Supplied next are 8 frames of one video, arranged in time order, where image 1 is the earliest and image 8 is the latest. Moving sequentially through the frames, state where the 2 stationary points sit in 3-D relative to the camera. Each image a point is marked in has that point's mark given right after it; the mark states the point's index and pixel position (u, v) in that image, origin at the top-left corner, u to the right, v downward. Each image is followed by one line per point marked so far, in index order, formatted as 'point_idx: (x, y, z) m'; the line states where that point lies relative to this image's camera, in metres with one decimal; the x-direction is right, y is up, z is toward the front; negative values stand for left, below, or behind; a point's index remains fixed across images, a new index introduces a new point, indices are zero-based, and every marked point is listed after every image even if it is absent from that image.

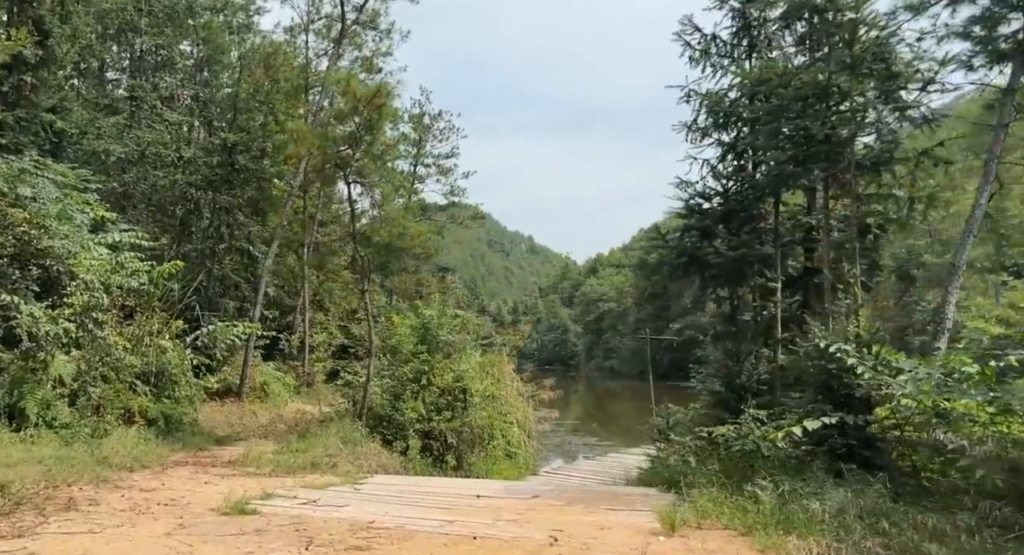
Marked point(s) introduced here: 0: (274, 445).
0: (-3.3, -2.3, +12.3) m
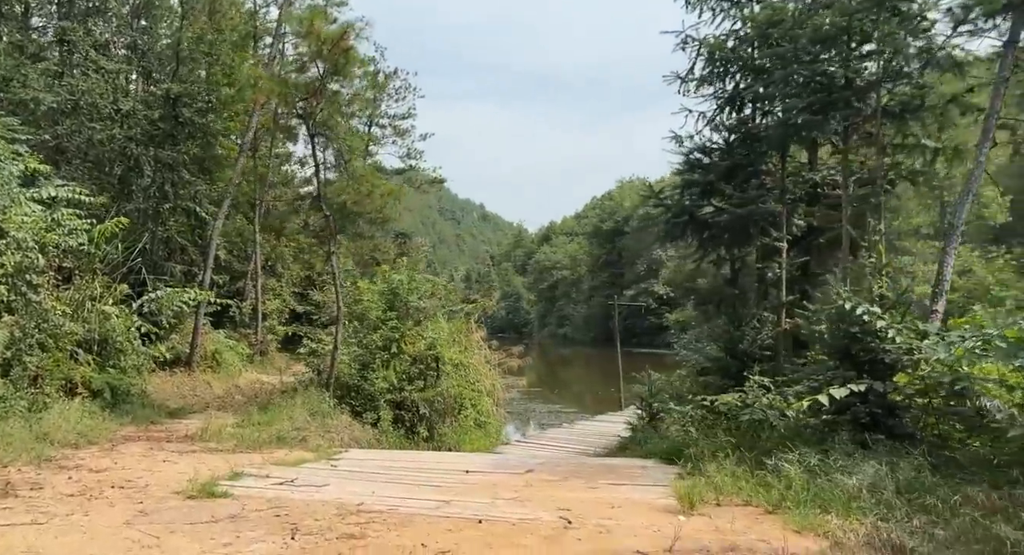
0: (-3.6, -1.8, +11.5) m
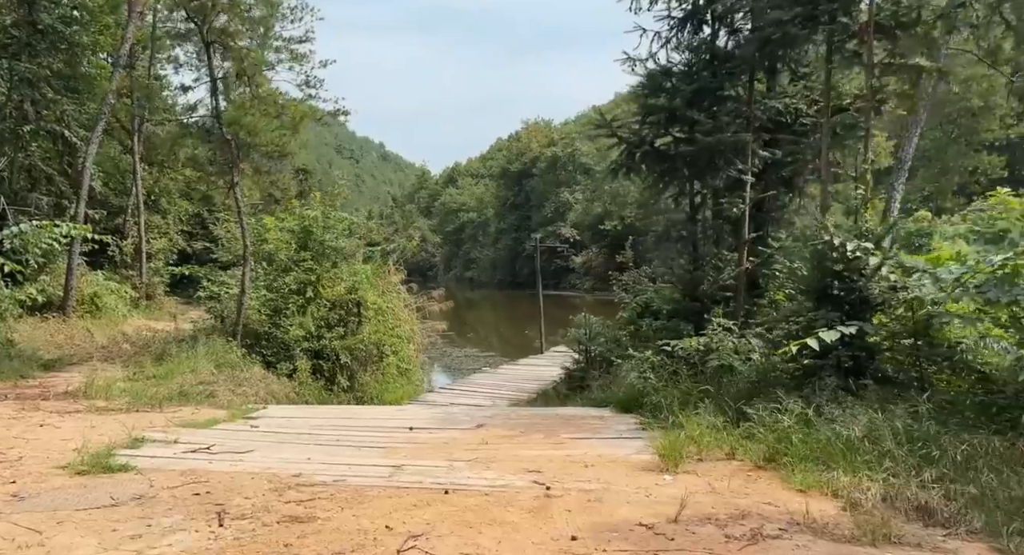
0: (-4.4, -1.1, +10.2) m
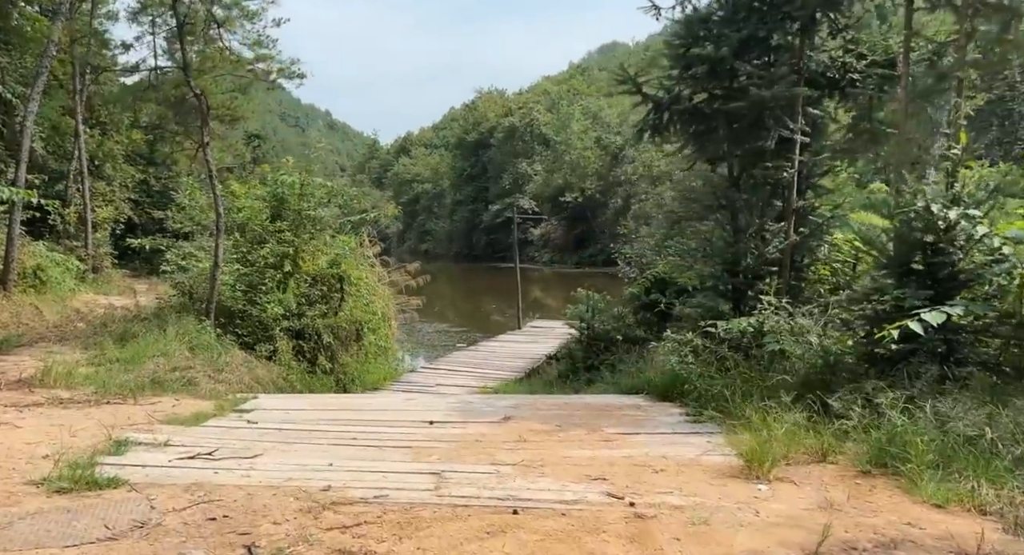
0: (-4.4, -0.8, +9.2) m
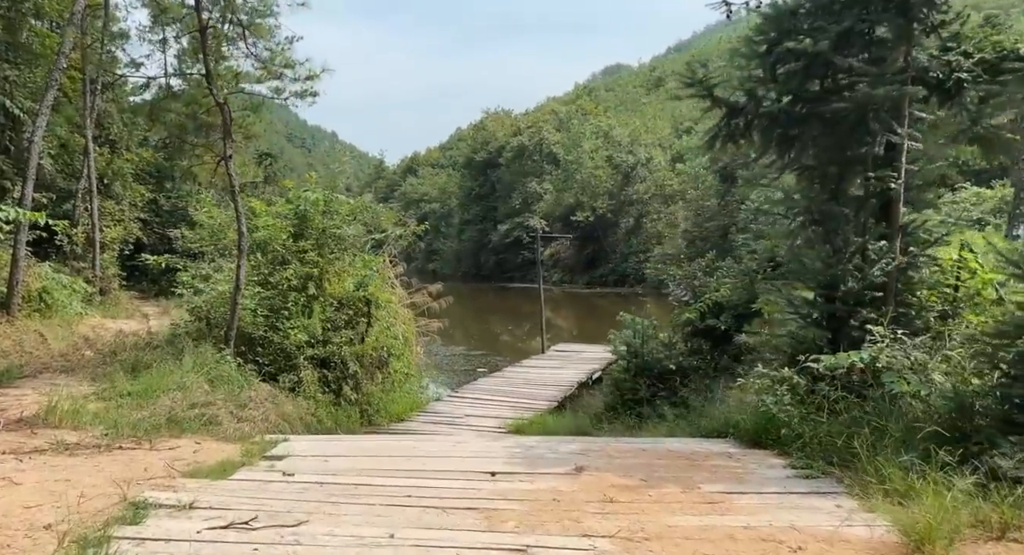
0: (-3.9, -1.0, +8.3) m
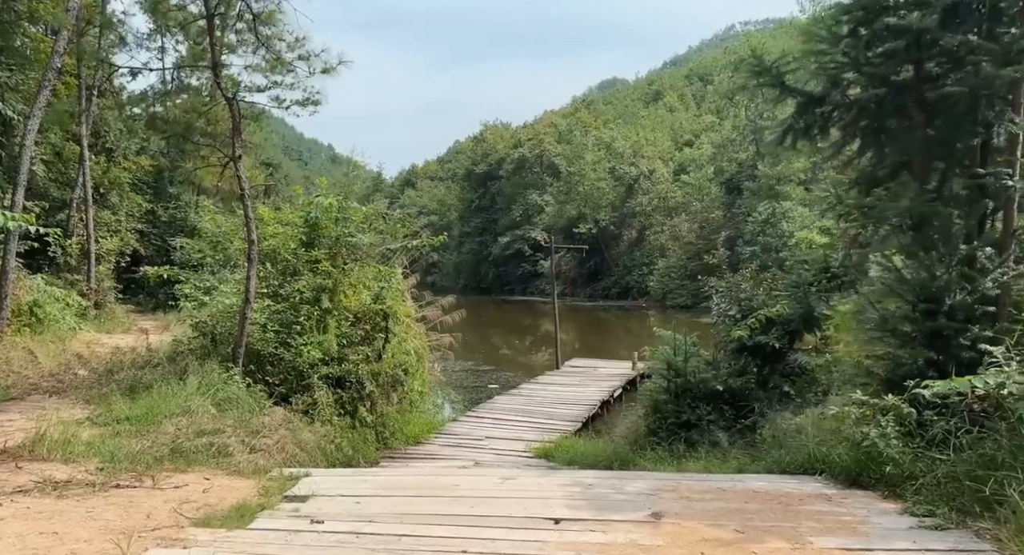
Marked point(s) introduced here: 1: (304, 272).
0: (-3.6, -1.1, +7.5) m
1: (-2.2, +0.1, +9.8) m
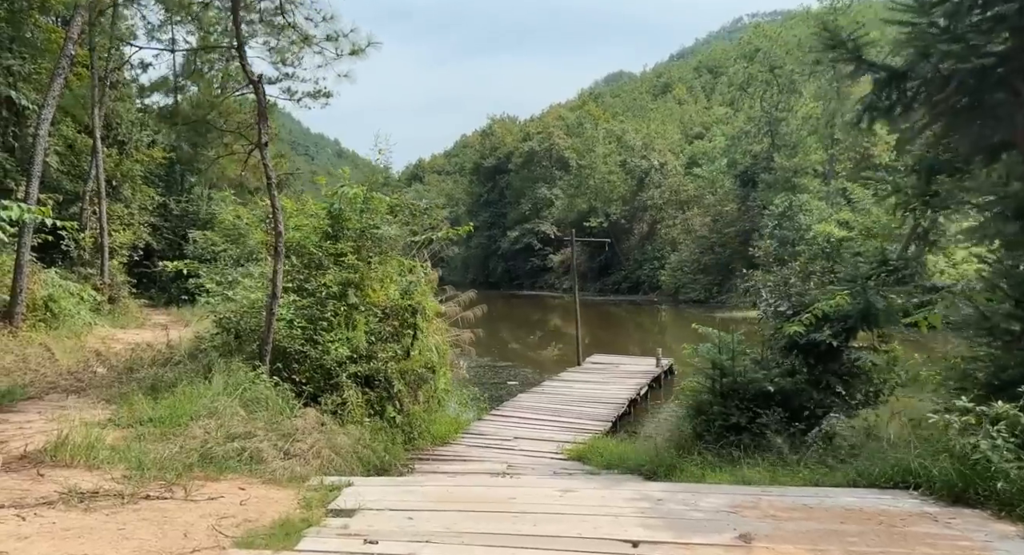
0: (-3.3, -1.1, +7.1) m
1: (-1.9, +0.1, +9.4) m
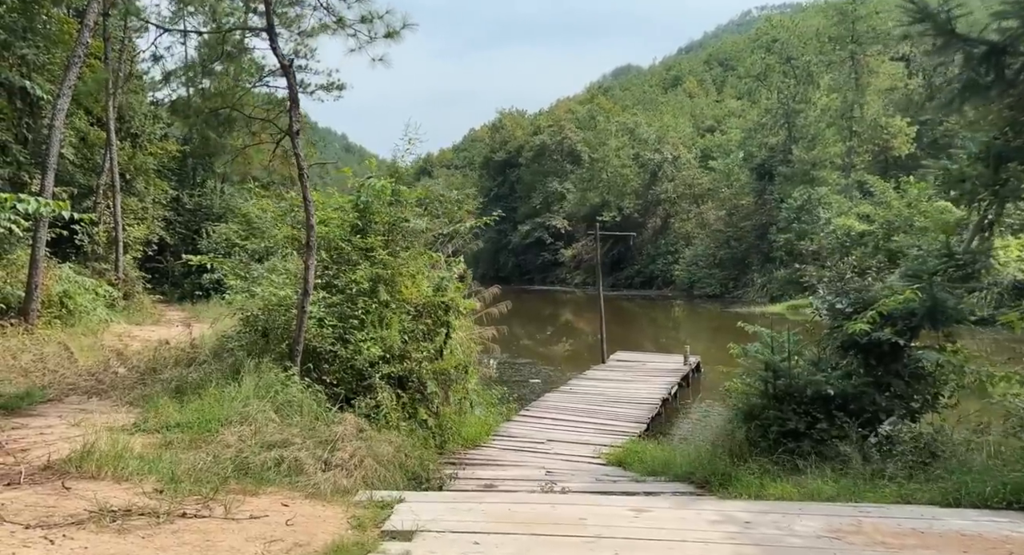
0: (-2.9, -1.0, +6.7) m
1: (-1.5, +0.2, +9.0) m
